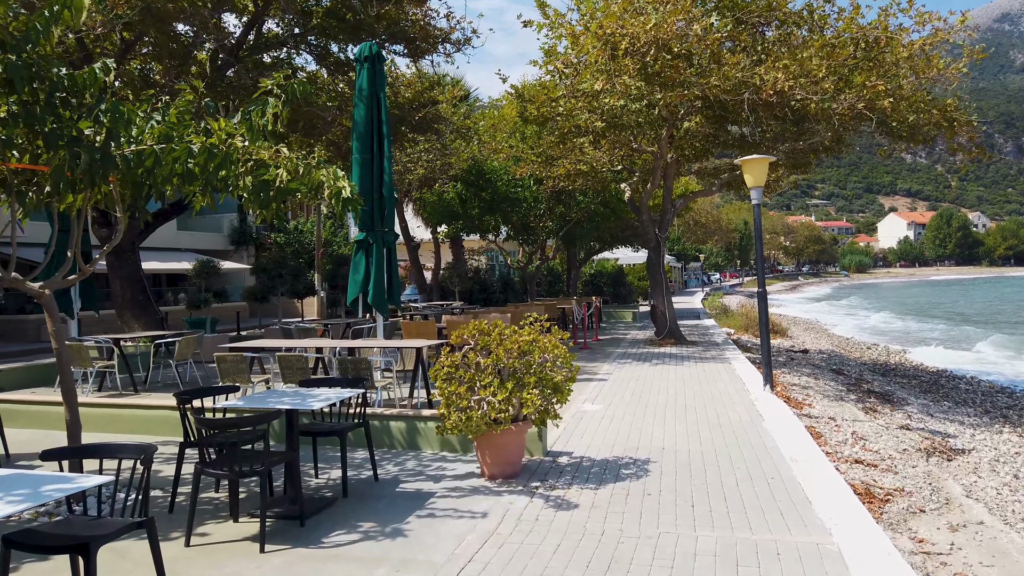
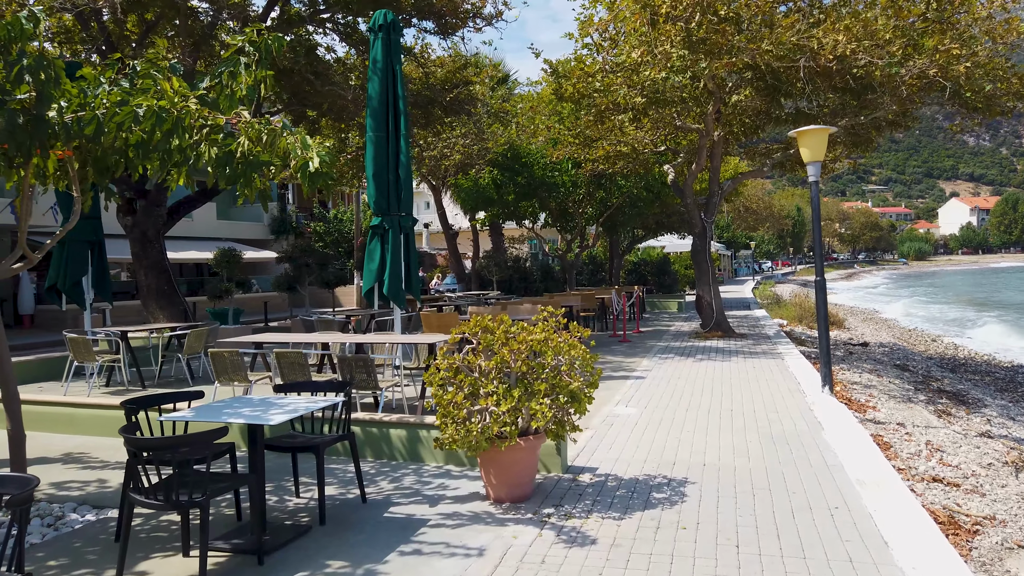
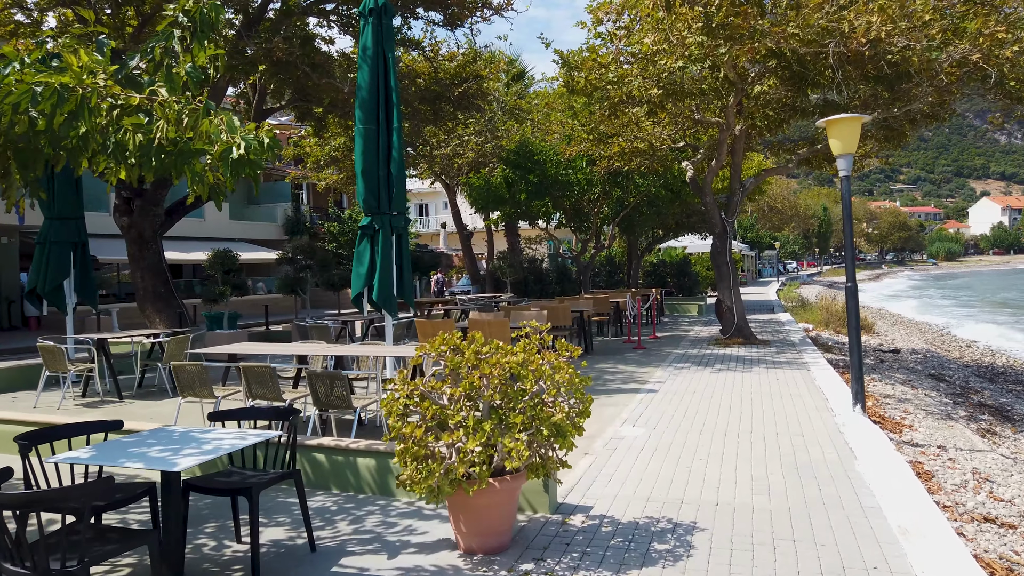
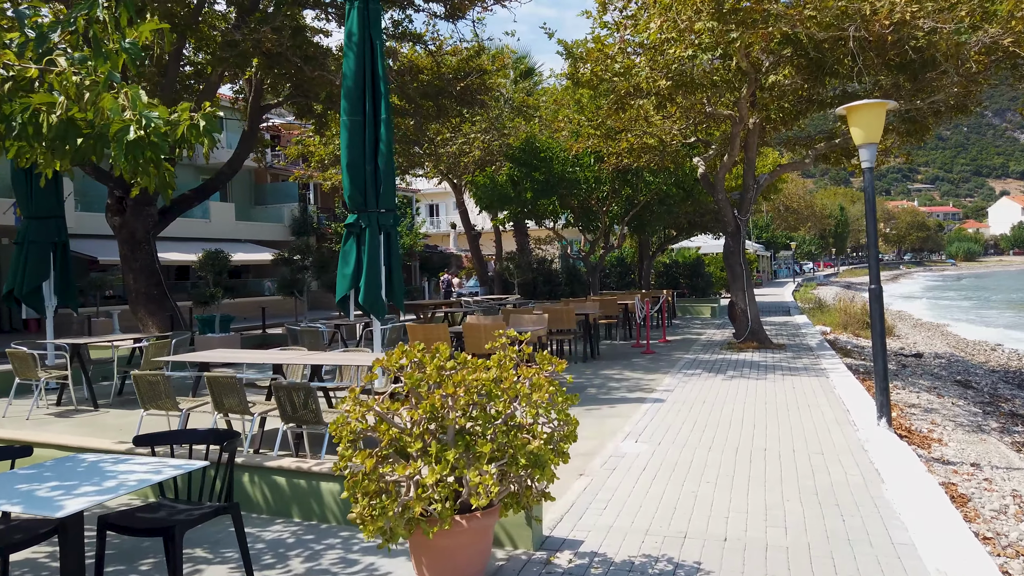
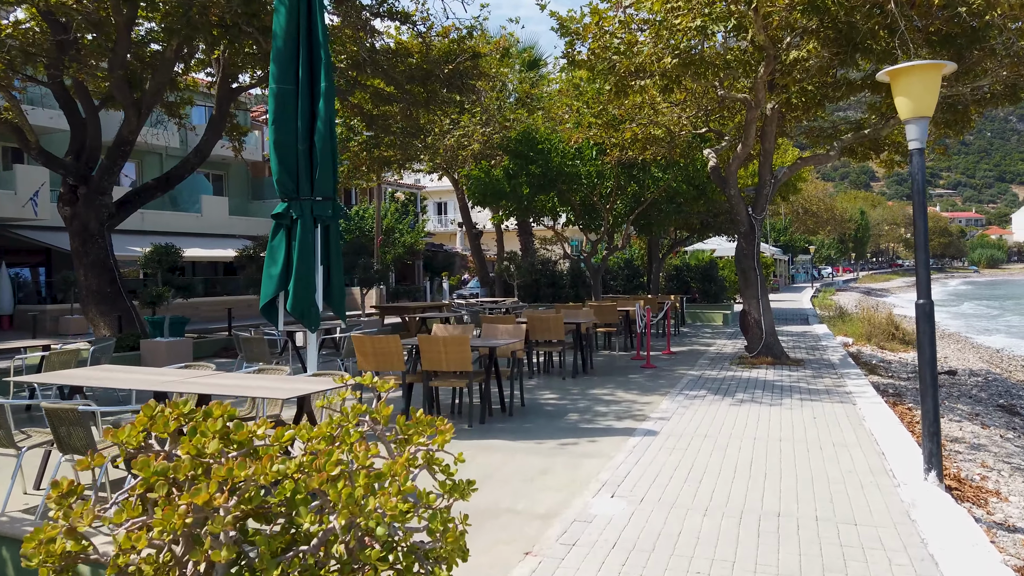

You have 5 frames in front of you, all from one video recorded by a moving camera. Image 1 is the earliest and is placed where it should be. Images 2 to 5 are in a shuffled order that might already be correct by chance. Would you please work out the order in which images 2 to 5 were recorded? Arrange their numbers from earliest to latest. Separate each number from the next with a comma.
2, 3, 4, 5
